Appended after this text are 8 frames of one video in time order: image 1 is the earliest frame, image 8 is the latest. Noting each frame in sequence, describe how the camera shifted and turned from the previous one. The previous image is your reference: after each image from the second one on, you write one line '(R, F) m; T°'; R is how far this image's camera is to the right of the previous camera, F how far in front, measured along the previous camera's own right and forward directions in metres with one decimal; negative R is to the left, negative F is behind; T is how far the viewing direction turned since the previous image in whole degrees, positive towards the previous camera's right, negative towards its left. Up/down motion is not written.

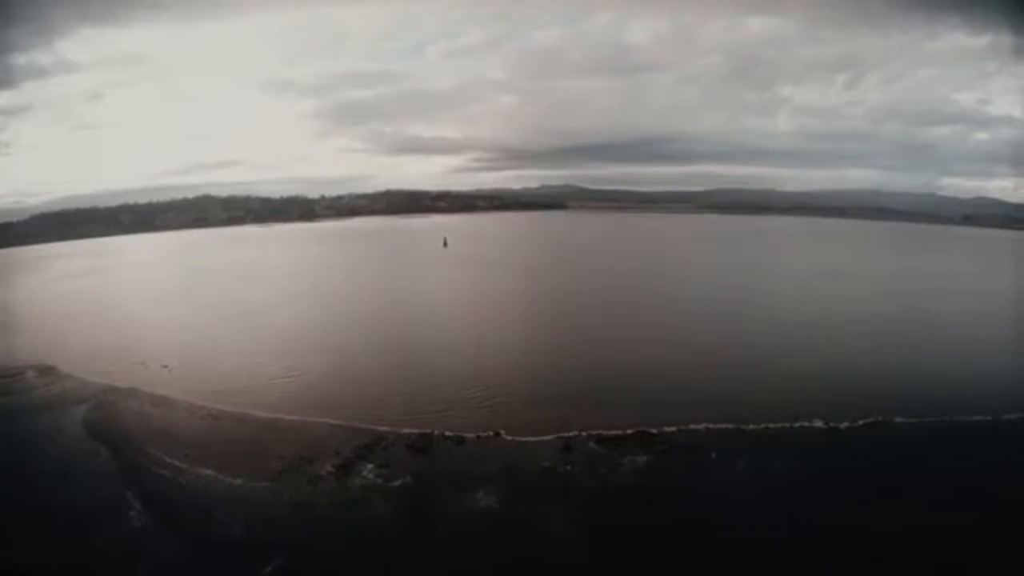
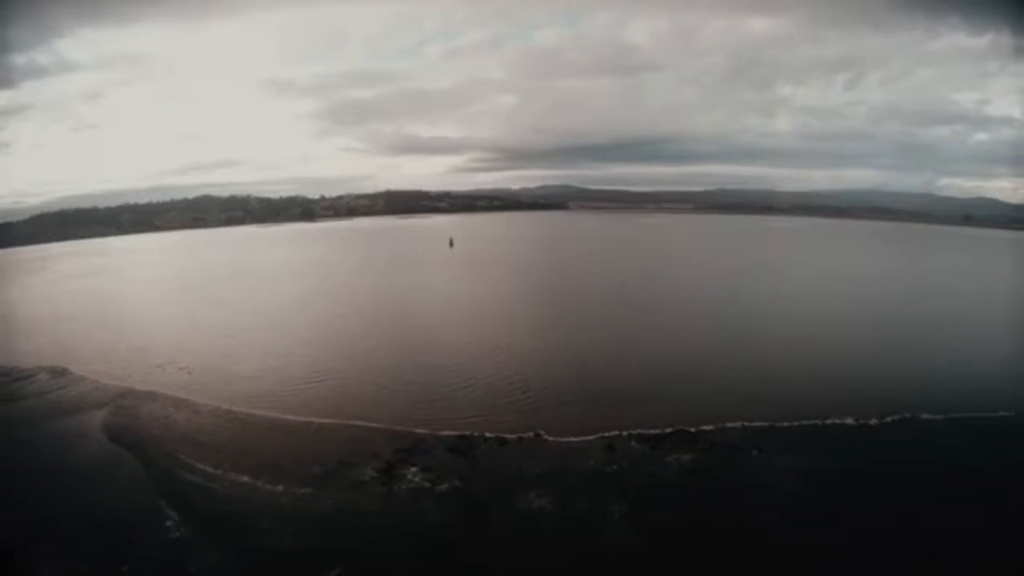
(-0.3, +0.1) m; 0°
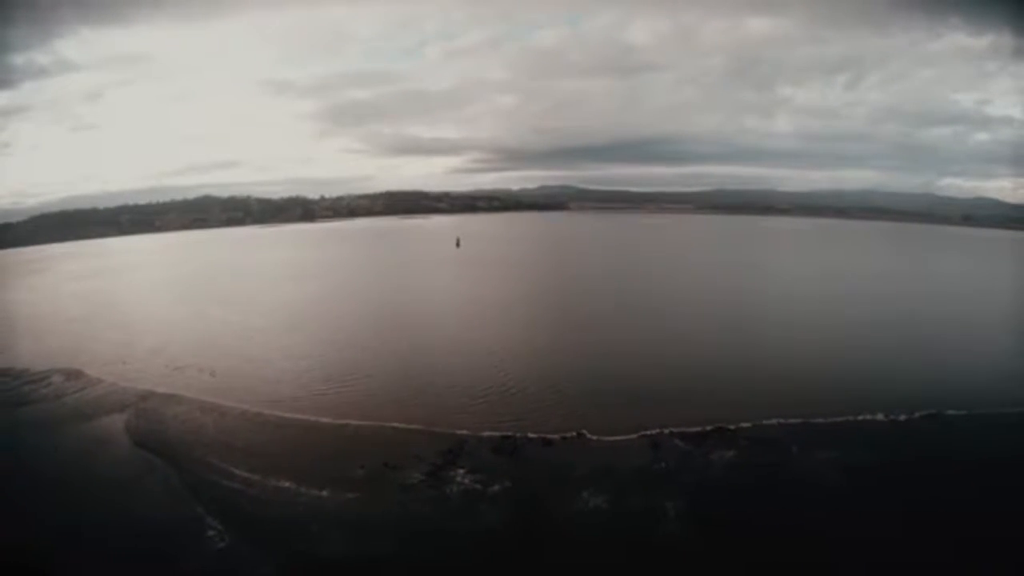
(-0.3, +0.1) m; 0°
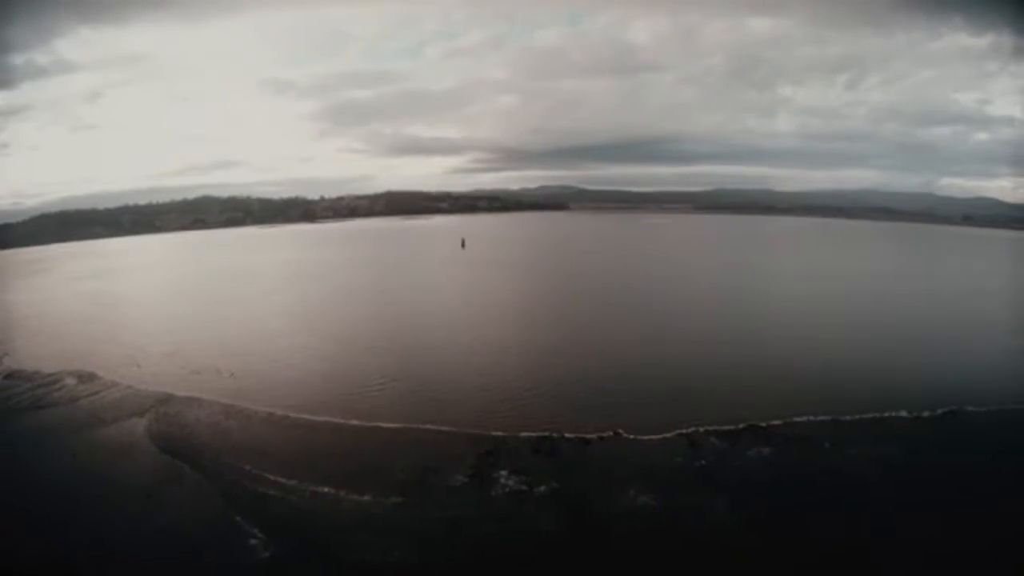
(-0.3, +0.1) m; 0°
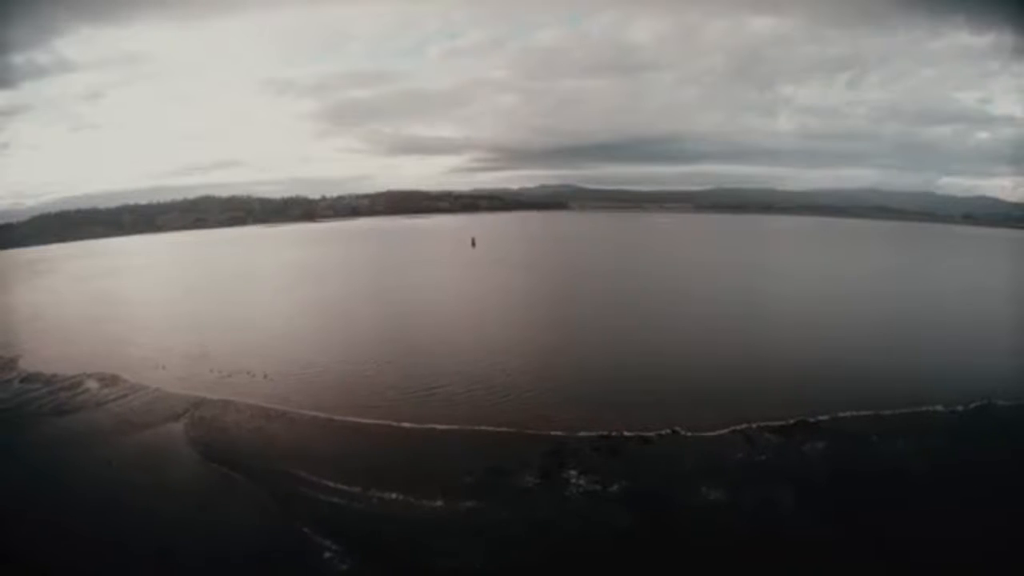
(-0.5, +0.1) m; 0°
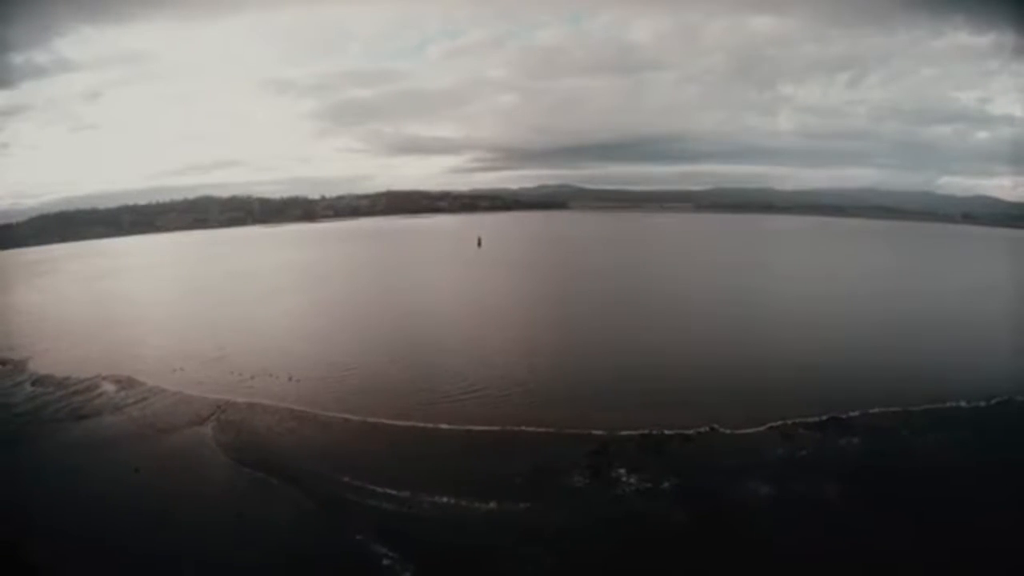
(-0.3, +0.1) m; 0°
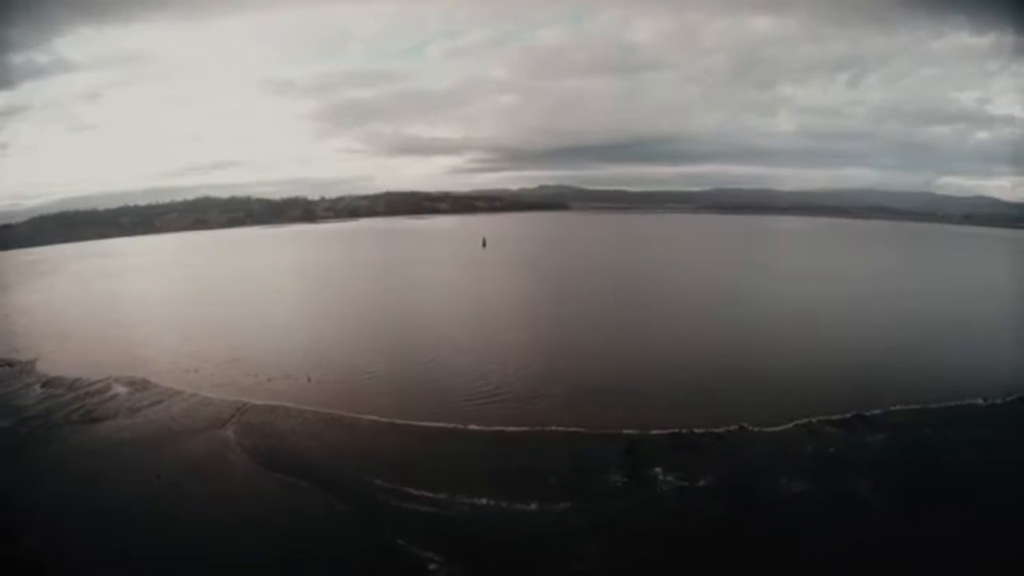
(-0.3, +0.1) m; 0°
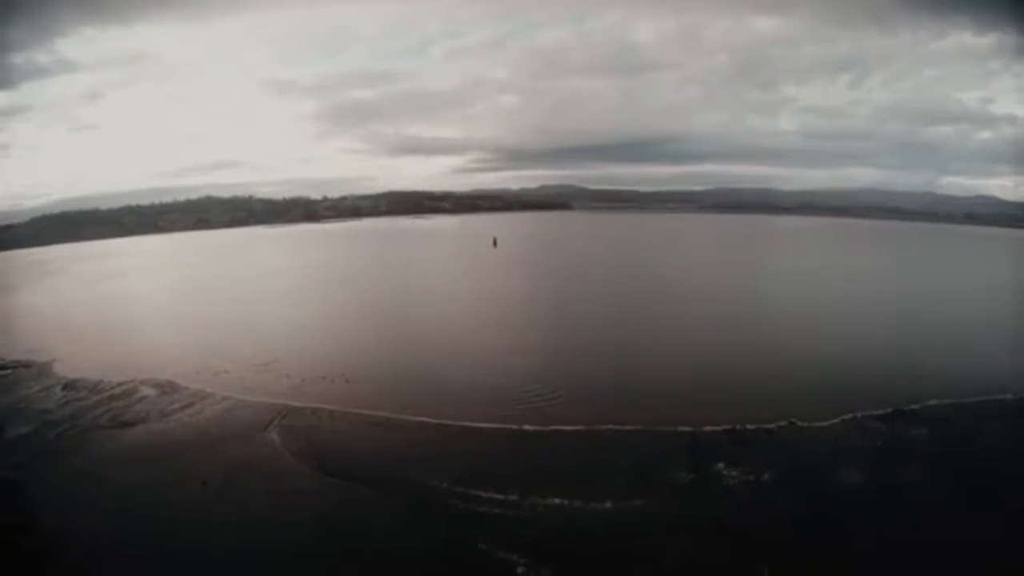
(-0.5, +0.1) m; 0°
